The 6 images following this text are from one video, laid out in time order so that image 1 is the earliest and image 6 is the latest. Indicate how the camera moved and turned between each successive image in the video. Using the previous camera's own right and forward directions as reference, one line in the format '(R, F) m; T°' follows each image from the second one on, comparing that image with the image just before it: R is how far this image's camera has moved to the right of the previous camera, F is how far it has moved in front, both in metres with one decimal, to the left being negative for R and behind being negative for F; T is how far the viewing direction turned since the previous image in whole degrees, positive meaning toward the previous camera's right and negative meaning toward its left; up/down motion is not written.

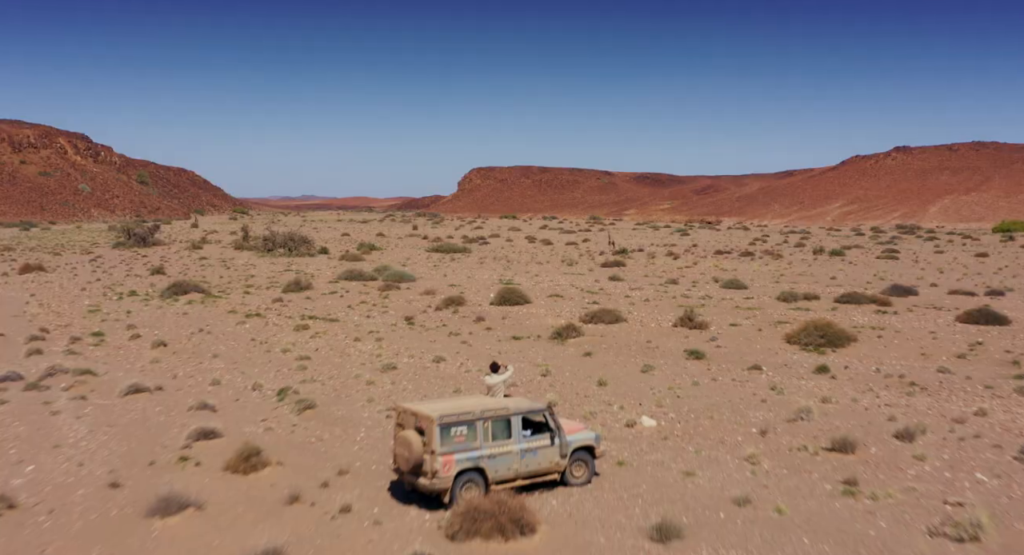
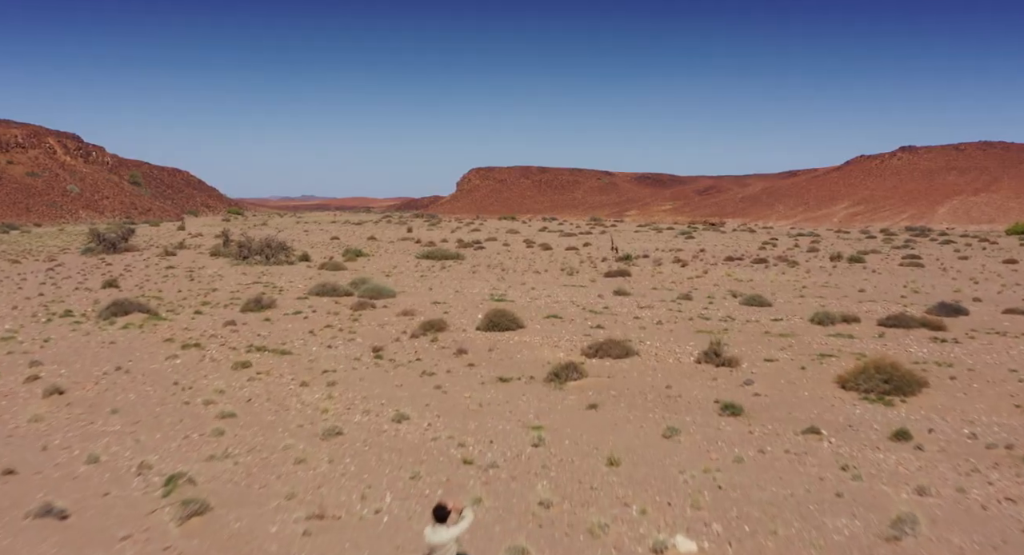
(+0.2, +2.9) m; 0°
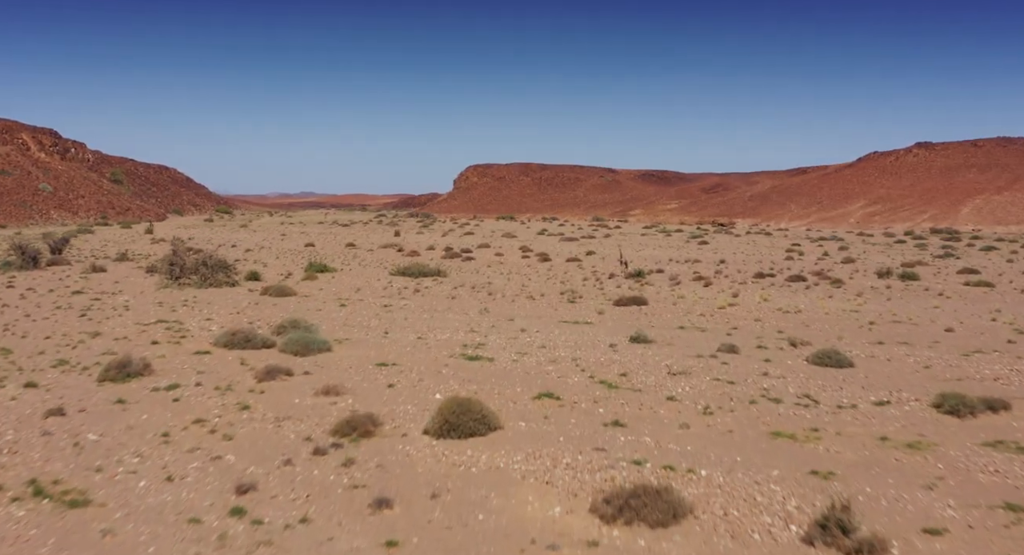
(+0.4, +6.1) m; 0°
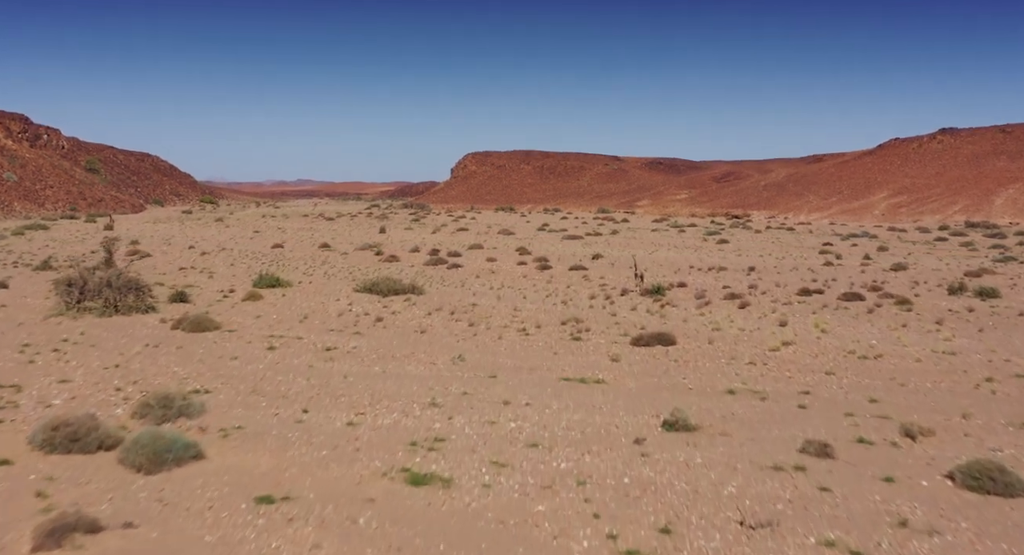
(+0.4, +5.9) m; 0°
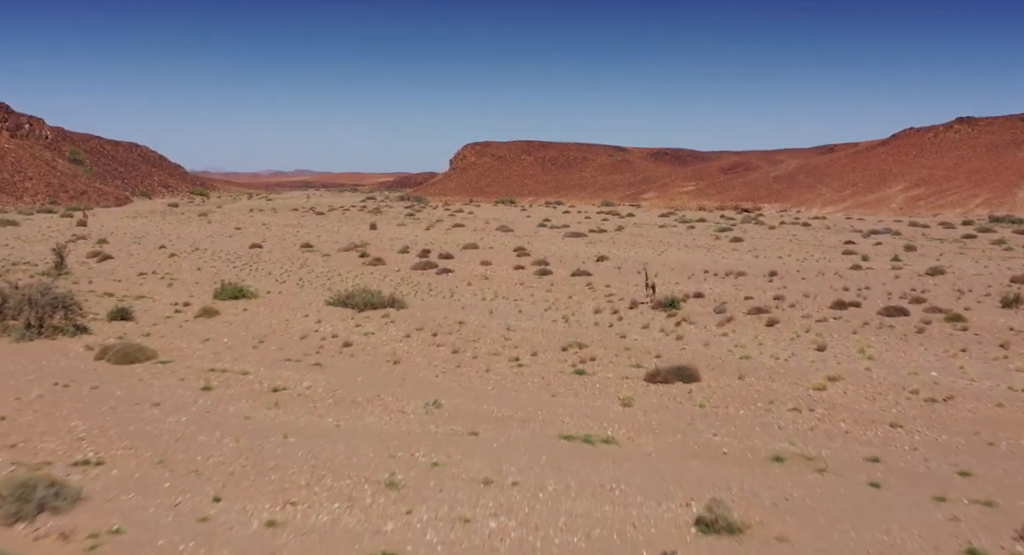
(+0.2, +3.2) m; 0°
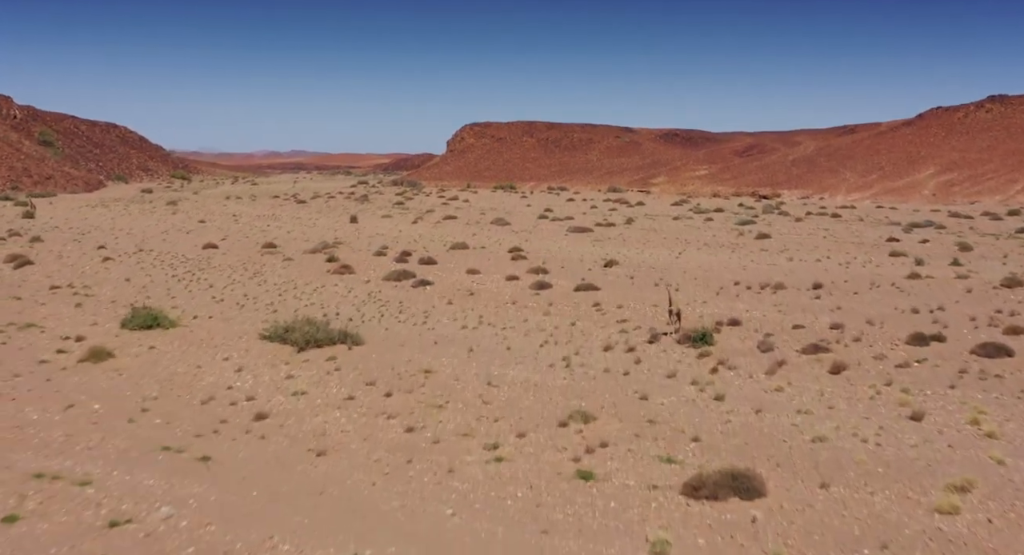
(+0.4, +5.2) m; 0°
